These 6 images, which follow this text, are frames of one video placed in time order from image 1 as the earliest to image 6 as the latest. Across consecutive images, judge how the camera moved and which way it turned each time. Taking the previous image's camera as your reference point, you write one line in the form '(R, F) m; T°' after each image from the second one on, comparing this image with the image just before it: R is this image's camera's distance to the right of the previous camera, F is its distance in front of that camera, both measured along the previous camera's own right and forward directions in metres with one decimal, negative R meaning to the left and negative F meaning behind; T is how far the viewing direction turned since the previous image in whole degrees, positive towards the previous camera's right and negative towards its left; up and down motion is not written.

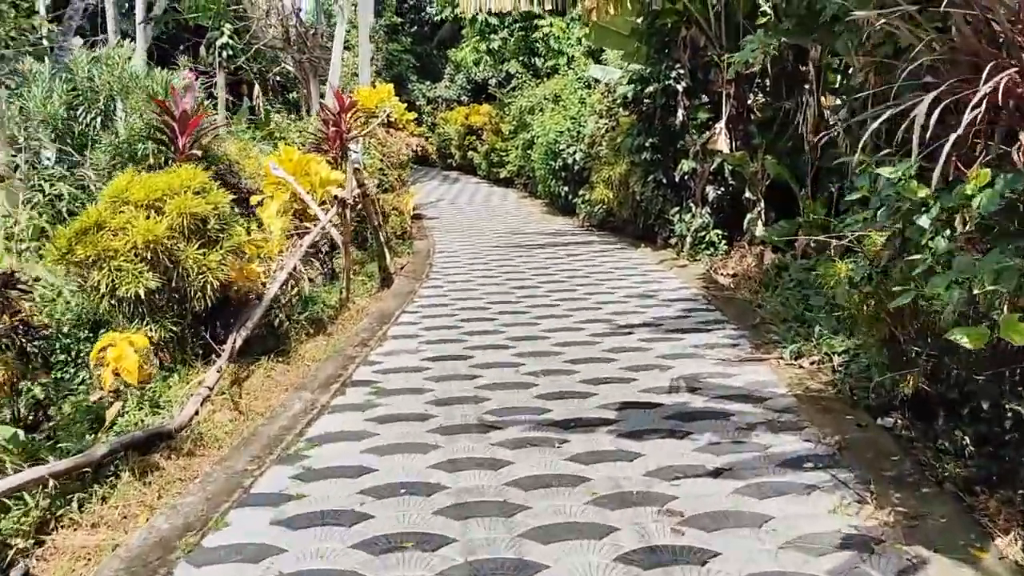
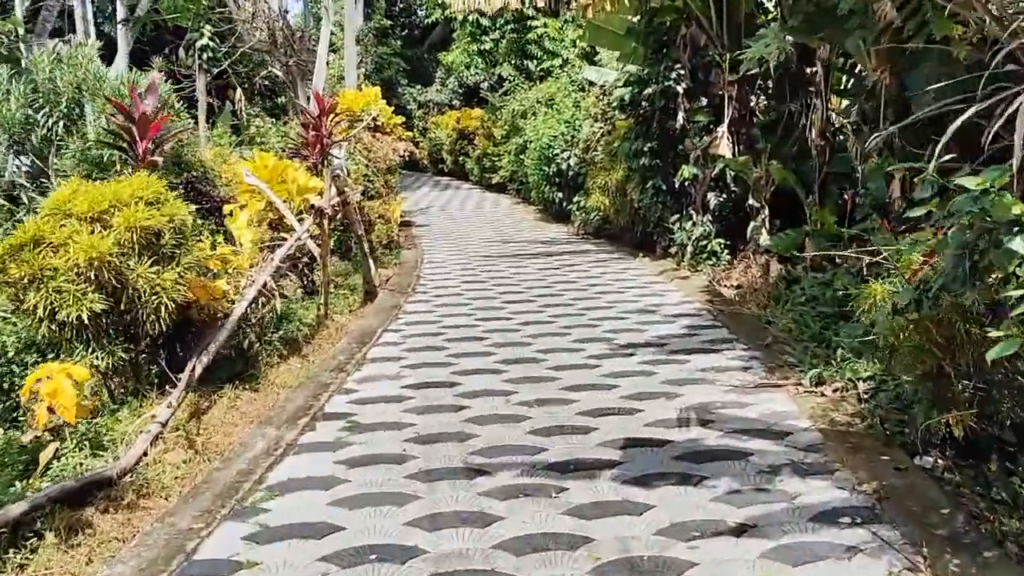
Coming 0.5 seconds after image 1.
(0.0, +0.3) m; 0°
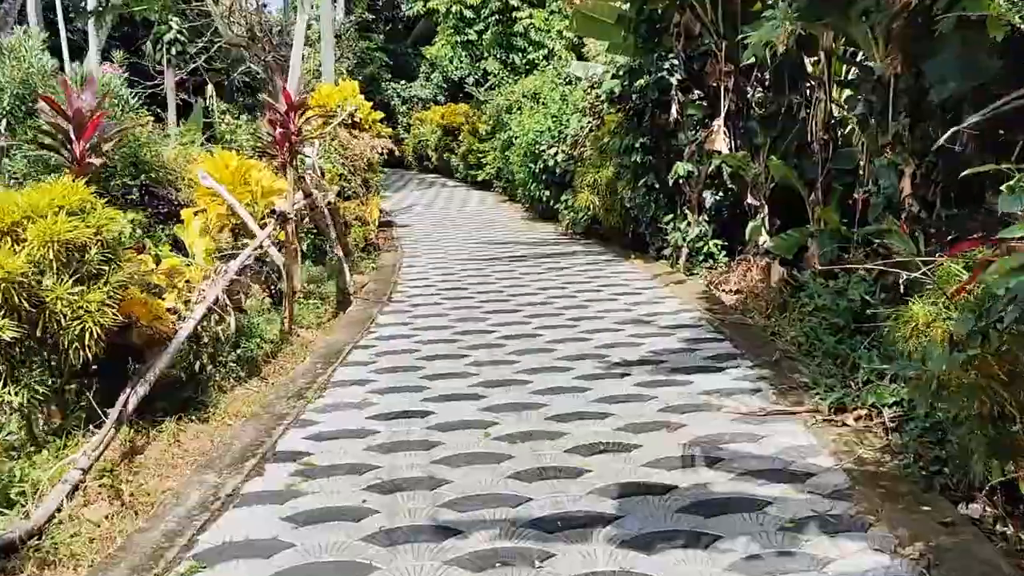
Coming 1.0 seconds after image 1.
(0.0, +0.4) m; +1°
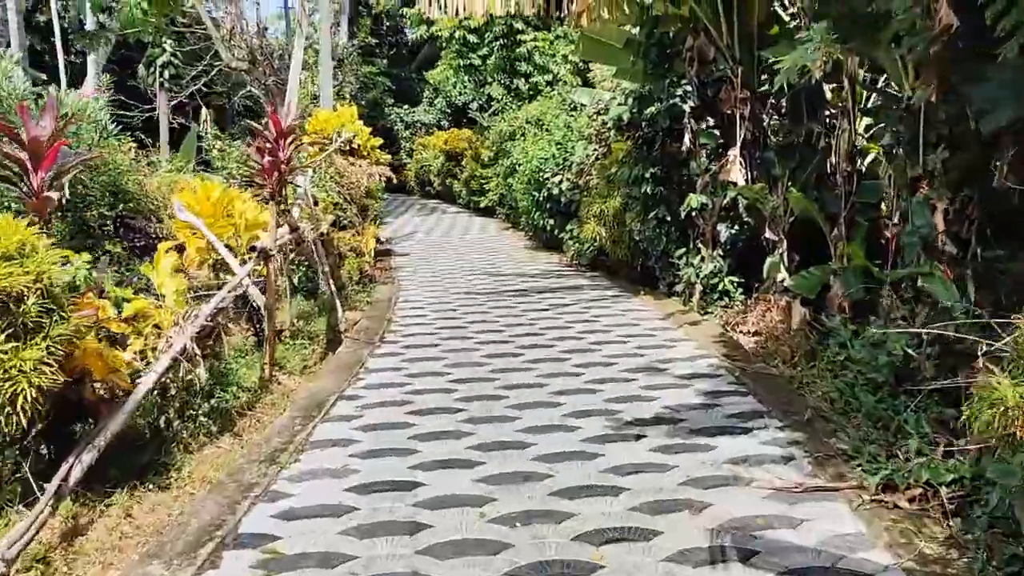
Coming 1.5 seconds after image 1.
(0.0, +0.4) m; 0°
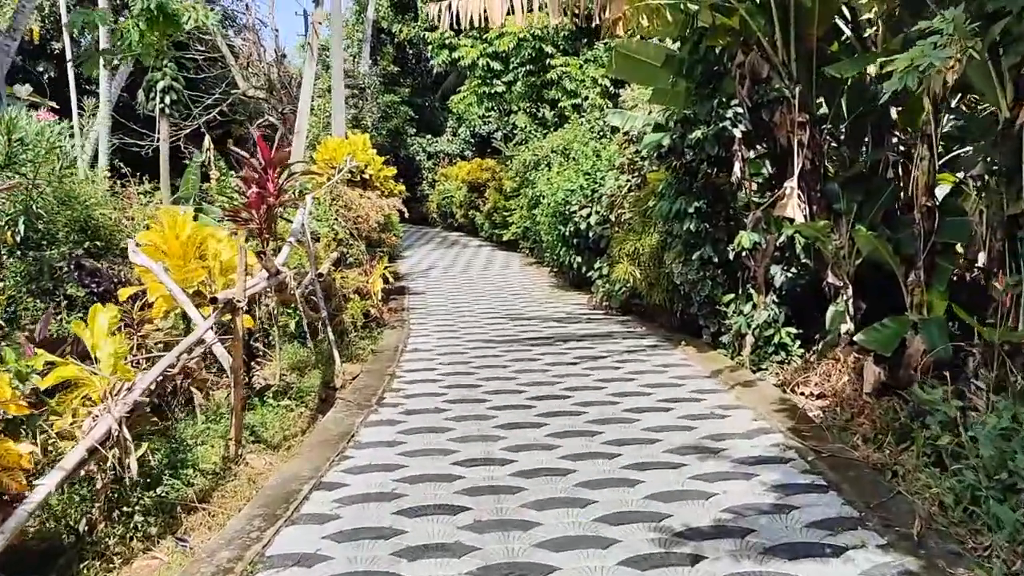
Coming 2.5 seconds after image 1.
(0.0, +0.7) m; -2°
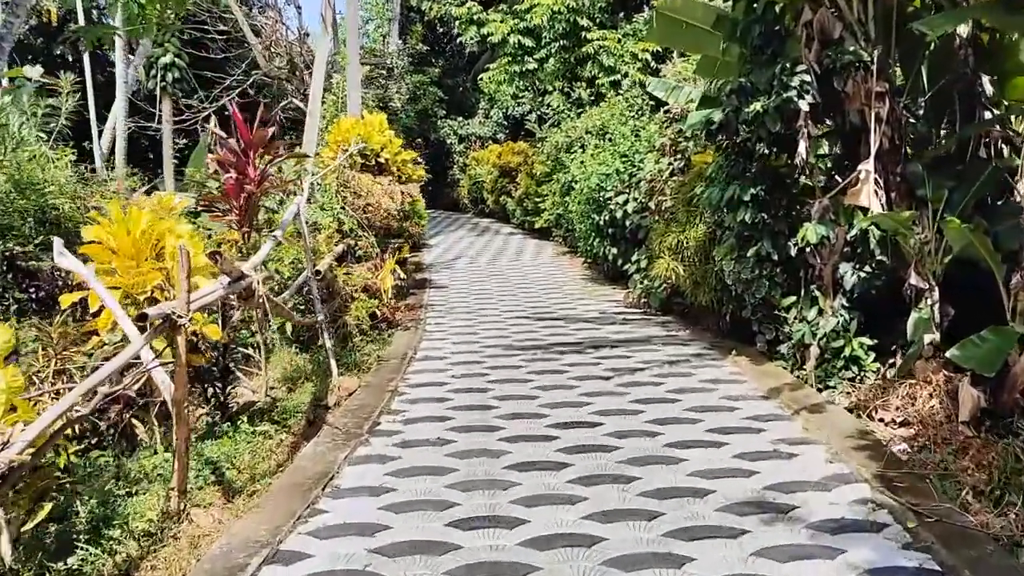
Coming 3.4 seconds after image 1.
(+0.1, +0.7) m; -2°
